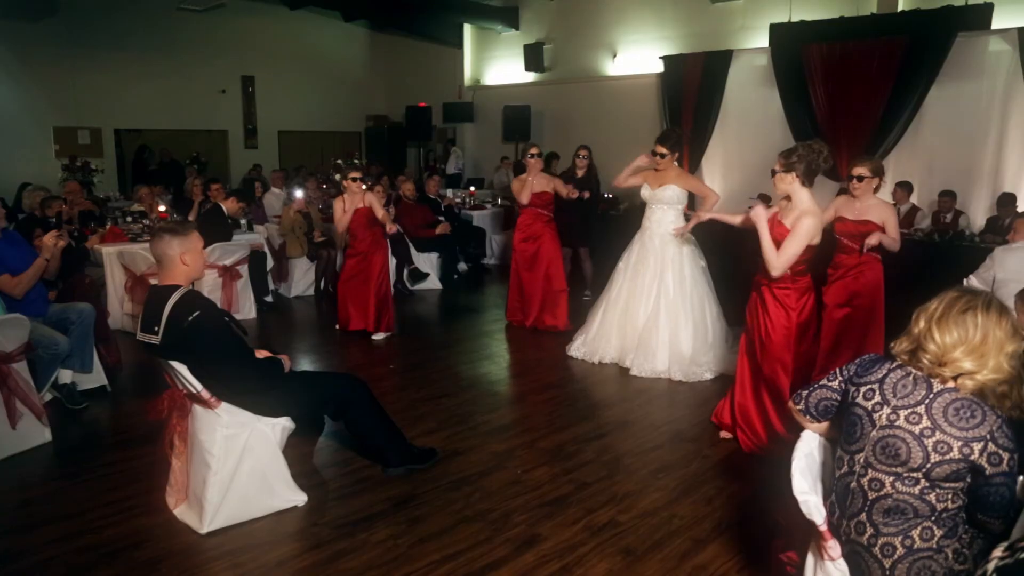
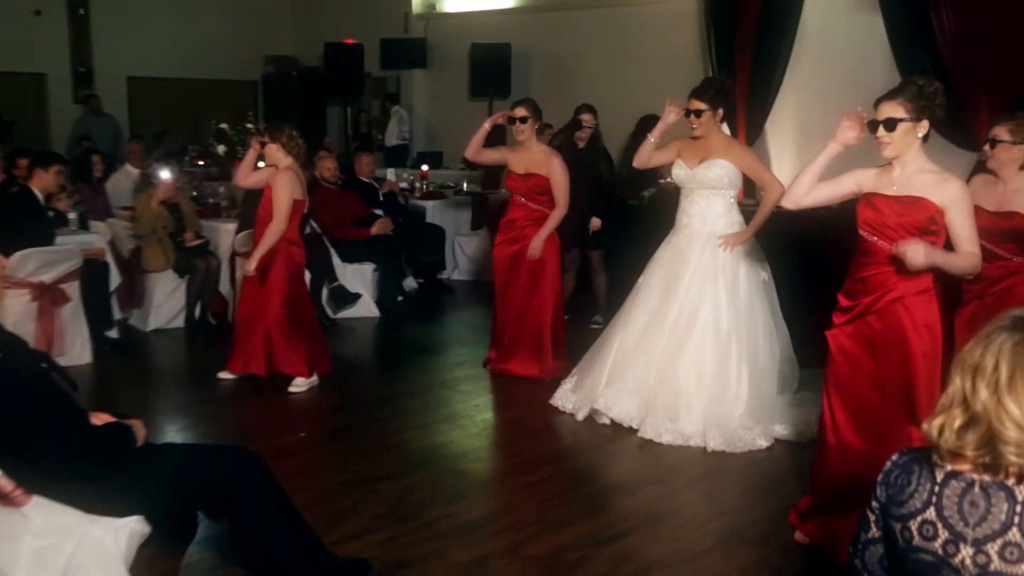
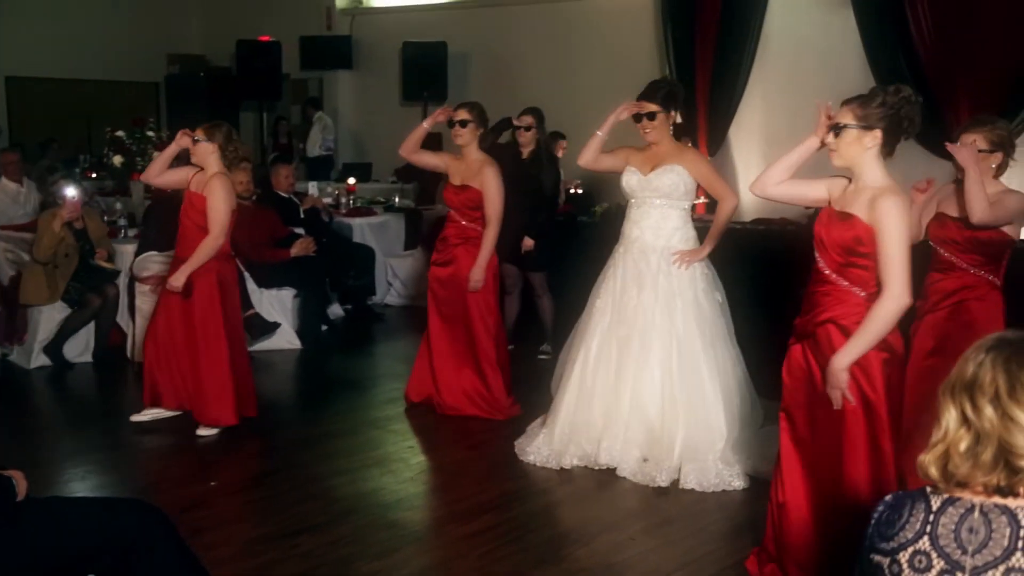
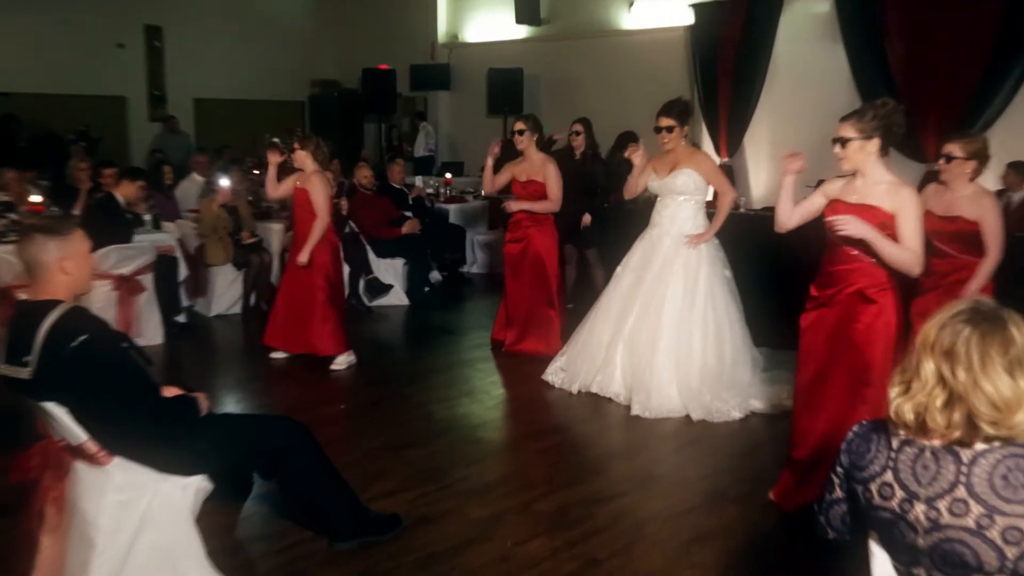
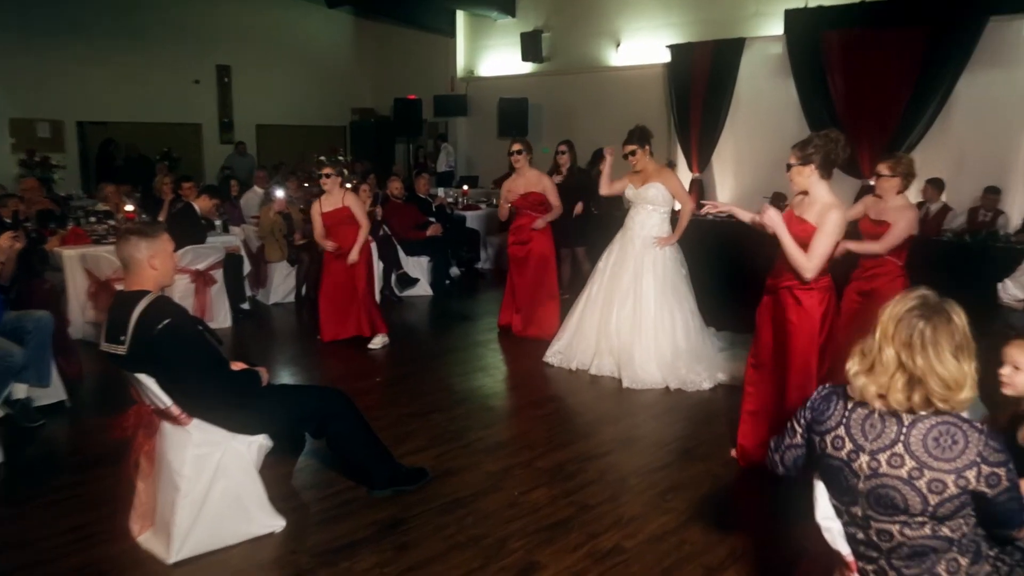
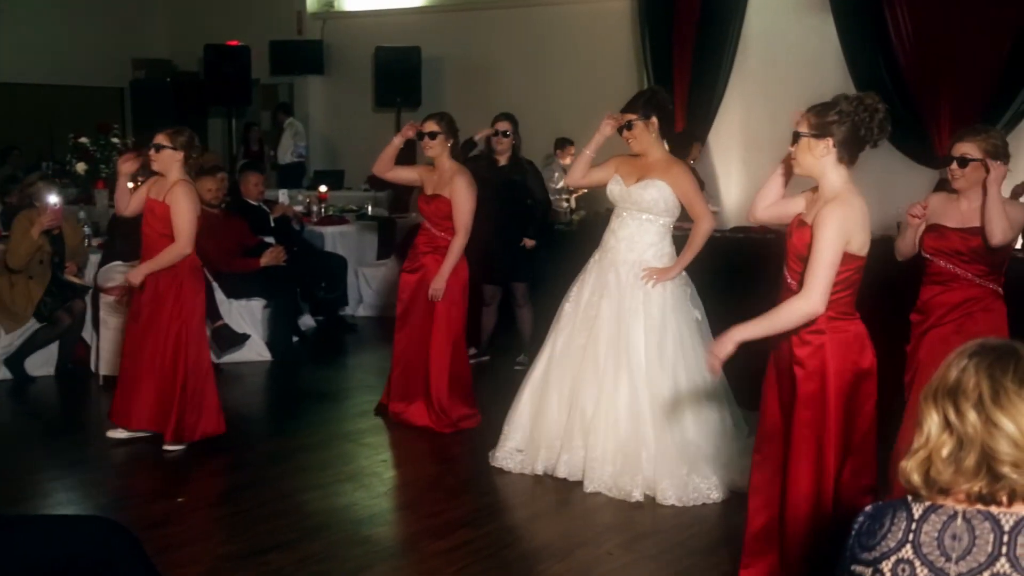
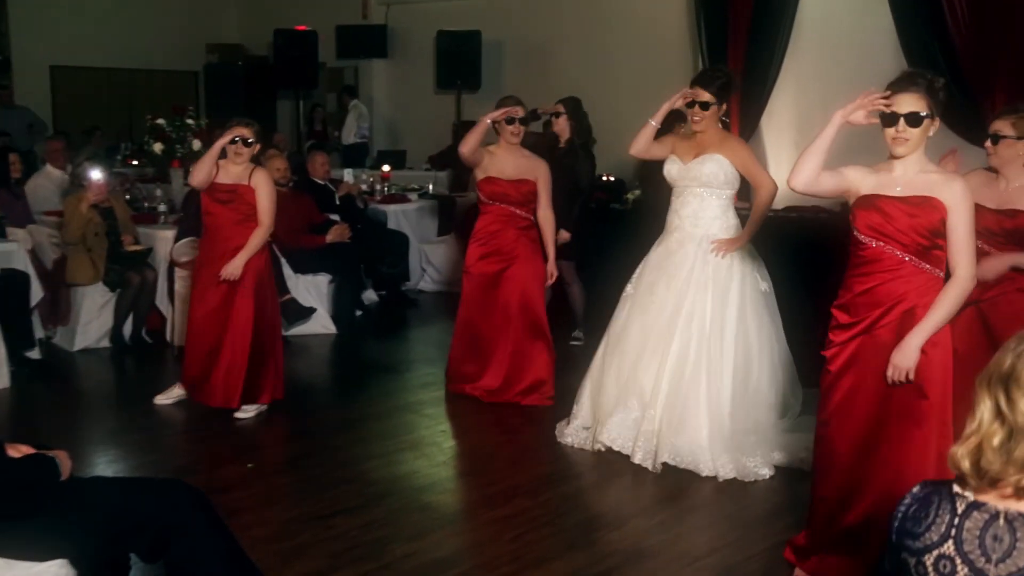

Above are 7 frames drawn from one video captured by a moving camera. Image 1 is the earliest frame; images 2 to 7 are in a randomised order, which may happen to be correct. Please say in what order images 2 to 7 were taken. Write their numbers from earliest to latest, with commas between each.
5, 4, 2, 7, 3, 6
